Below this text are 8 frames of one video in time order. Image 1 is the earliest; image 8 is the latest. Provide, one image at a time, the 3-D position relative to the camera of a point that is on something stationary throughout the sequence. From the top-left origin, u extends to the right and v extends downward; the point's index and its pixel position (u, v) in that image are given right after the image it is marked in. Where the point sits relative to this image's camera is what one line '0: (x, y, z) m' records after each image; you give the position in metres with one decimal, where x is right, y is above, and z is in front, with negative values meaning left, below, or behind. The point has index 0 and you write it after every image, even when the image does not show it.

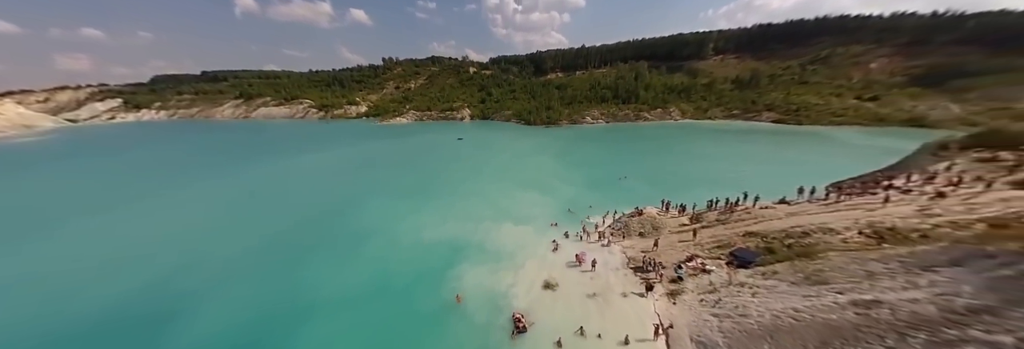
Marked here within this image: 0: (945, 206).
0: (+23.0, -2.6, +11.5) m
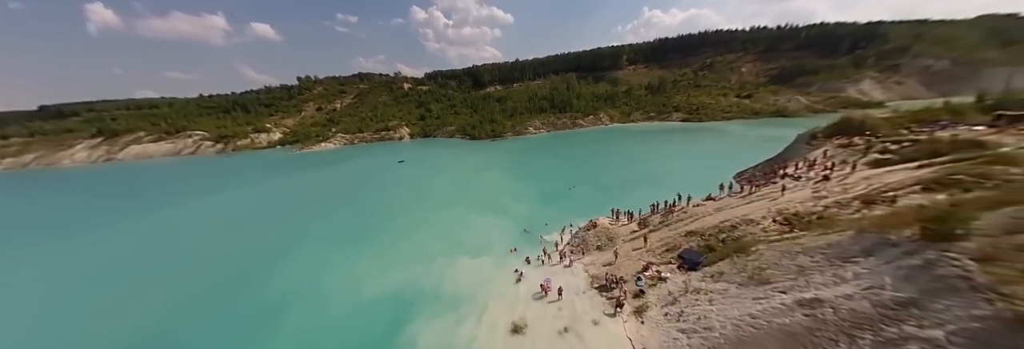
0: (+20.2, -1.5, +14.2) m
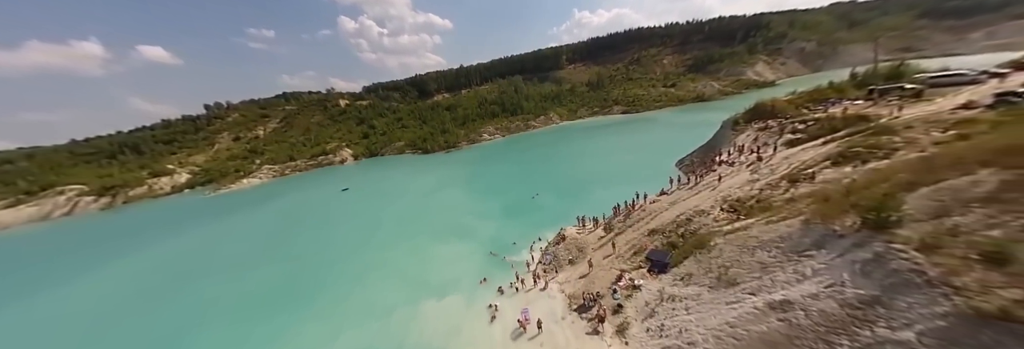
0: (+17.5, -0.2, +15.8) m
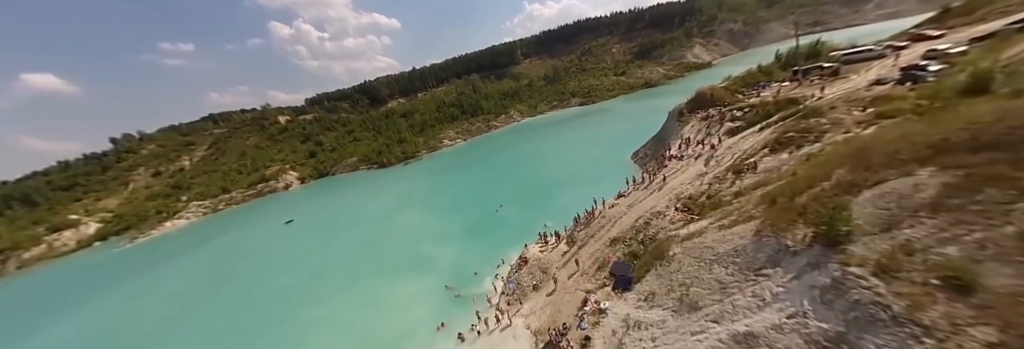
0: (+13.9, +0.3, +16.1) m
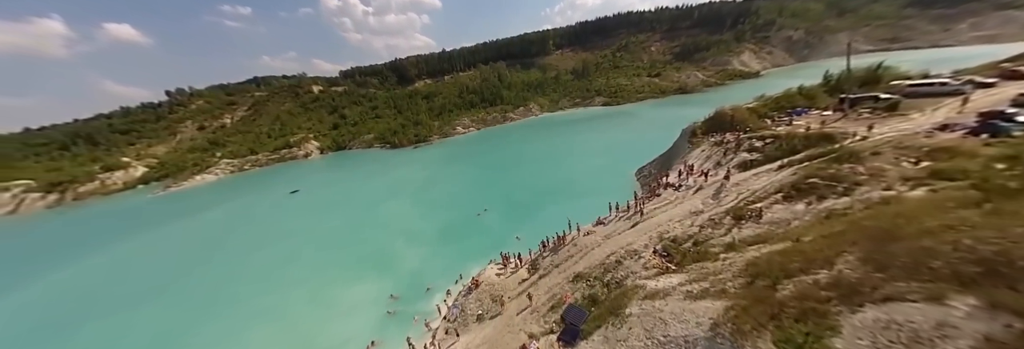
0: (+11.7, -2.2, +13.8) m
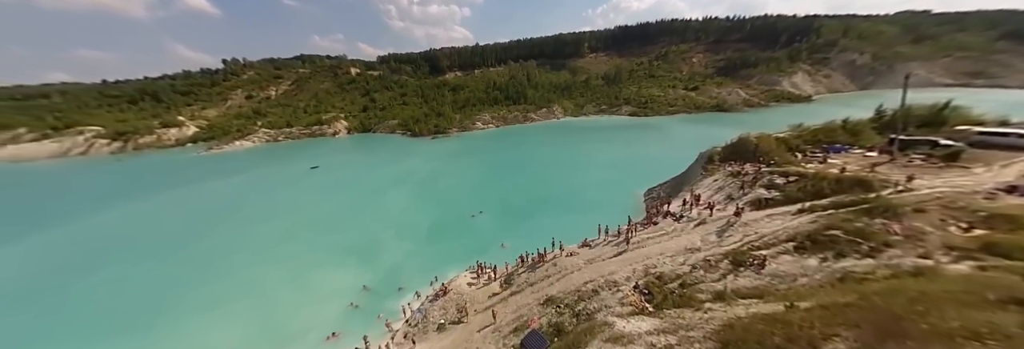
0: (+10.4, -4.2, +12.5) m
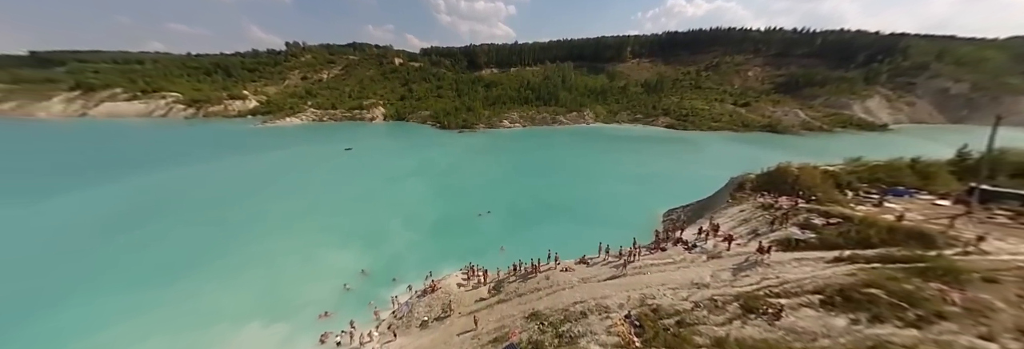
0: (+9.8, -5.7, +11.2) m
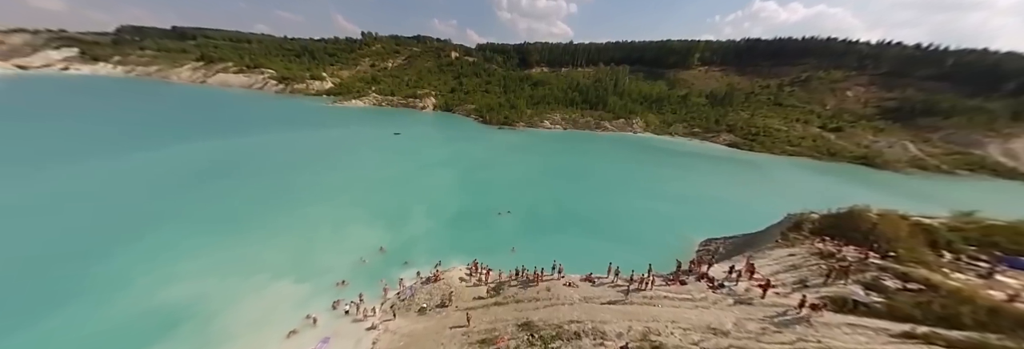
0: (+9.3, -7.1, +9.8) m
